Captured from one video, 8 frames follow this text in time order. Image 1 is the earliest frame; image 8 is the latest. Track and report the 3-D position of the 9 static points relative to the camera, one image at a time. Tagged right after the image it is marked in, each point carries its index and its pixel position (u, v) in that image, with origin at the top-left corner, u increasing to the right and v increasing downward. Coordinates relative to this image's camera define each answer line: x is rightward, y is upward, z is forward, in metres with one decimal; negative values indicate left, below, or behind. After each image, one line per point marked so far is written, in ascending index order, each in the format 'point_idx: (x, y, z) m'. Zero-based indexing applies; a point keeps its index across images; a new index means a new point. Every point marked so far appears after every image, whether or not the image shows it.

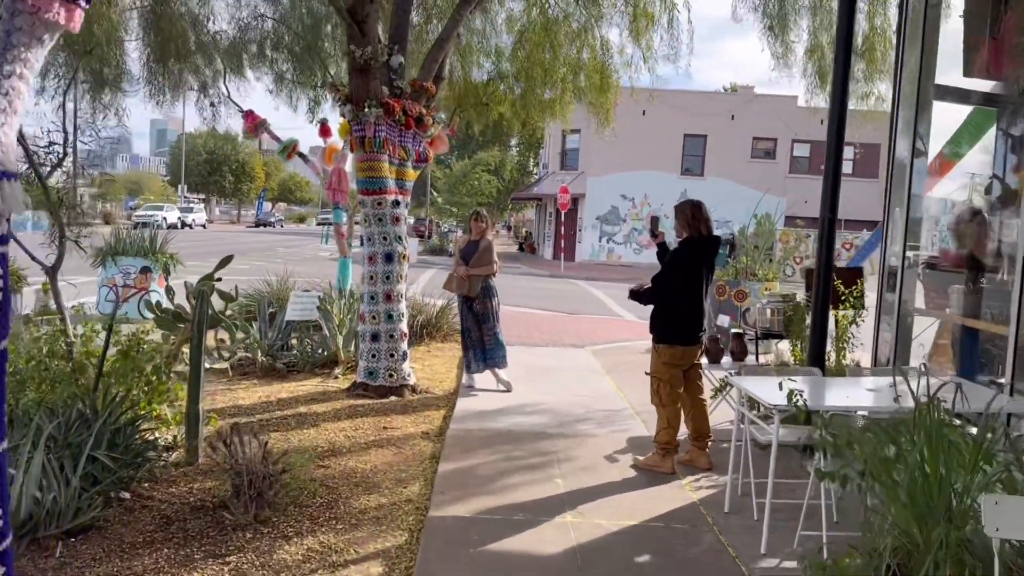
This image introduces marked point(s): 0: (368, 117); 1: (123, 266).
0: (-1.2, +1.4, +7.1) m
1: (-5.2, +0.3, +11.4) m
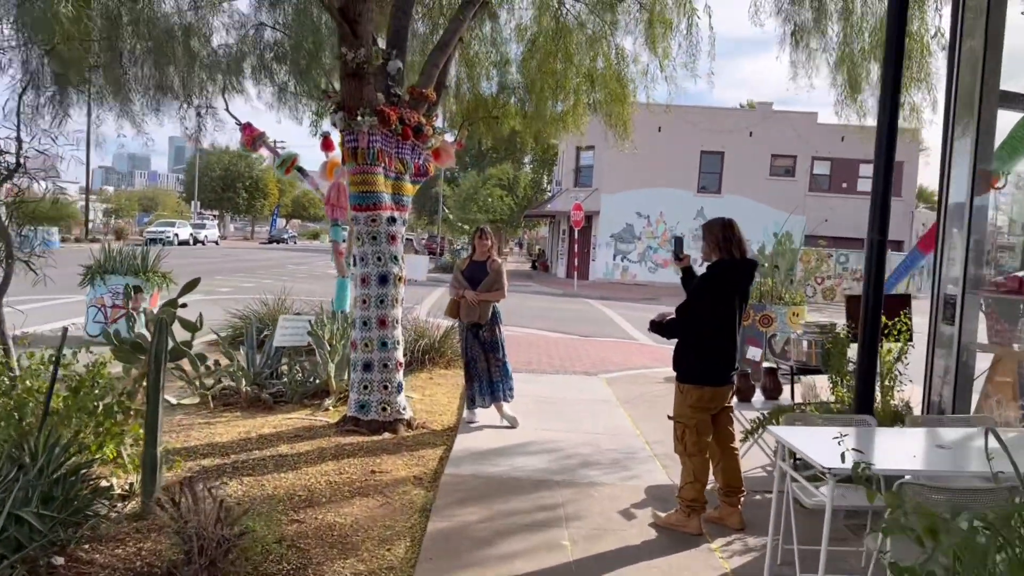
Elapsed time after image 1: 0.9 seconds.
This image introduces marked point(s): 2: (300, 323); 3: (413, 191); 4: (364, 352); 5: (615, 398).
0: (-1.1, +1.2, +6.4) m
1: (-5.0, 0.0, +10.9) m
2: (-1.9, -0.3, +7.8) m
3: (-0.8, +0.8, +7.0) m
4: (-1.1, -0.5, +6.7) m
5: (+1.0, -1.0, +8.2) m
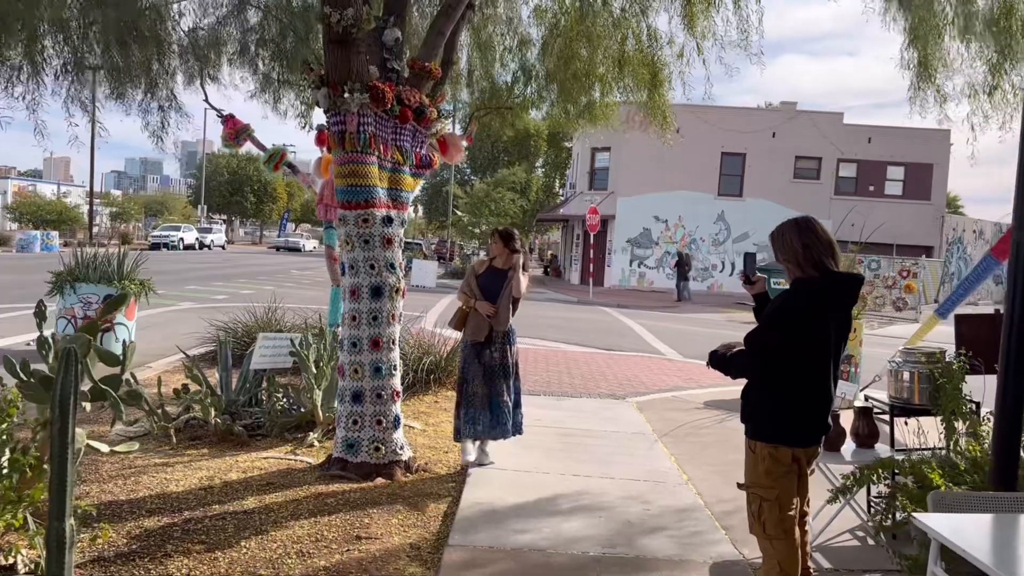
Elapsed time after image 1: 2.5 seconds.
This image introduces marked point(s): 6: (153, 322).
0: (-1.0, +1.1, +5.3) m
1: (-4.9, -0.1, +9.8) m
2: (-1.8, -0.4, +6.6) m
3: (-0.7, +0.7, +5.9) m
4: (-1.0, -0.6, +5.5) m
5: (+1.1, -1.1, +7.0) m
6: (-5.2, -0.5, +12.2) m
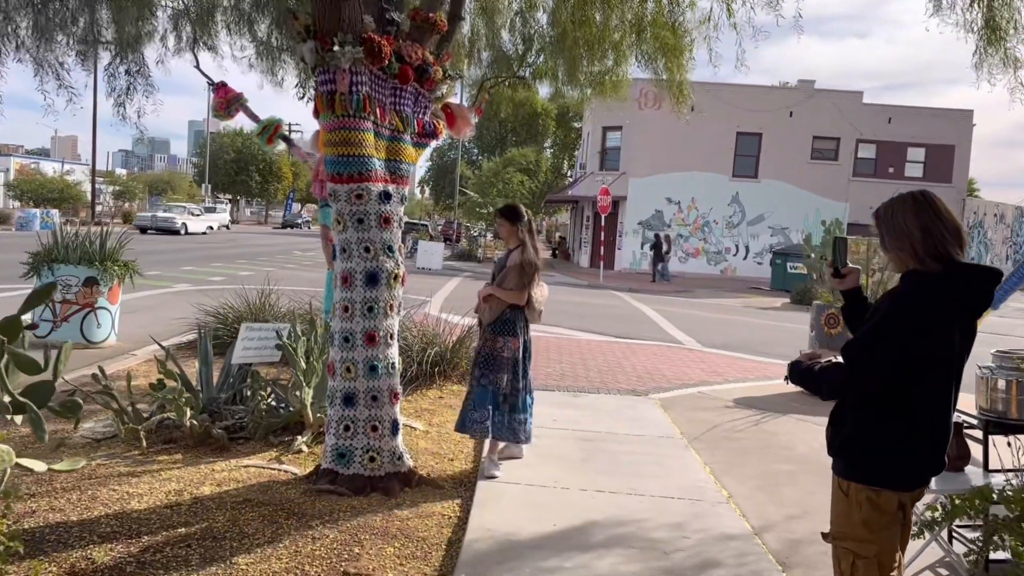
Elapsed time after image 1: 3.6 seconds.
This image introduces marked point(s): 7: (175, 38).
0: (-0.9, +1.2, +4.5) m
1: (-4.7, +0.1, +9.1) m
2: (-1.7, -0.3, +5.9) m
3: (-0.6, +0.8, +5.1) m
4: (-0.9, -0.5, +4.8) m
5: (+1.2, -1.0, +6.3) m
6: (-5.0, -0.3, +11.5) m
7: (-2.8, +2.1, +7.2) m
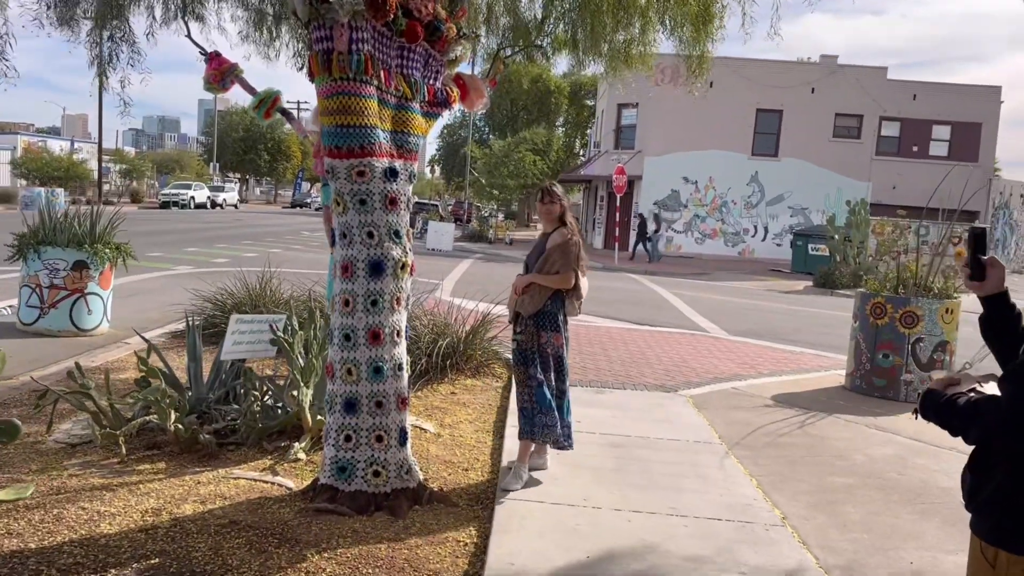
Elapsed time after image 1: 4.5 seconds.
0: (-0.8, +1.2, +3.9) m
1: (-4.6, +0.3, +8.5) m
2: (-1.5, -0.2, +5.3) m
3: (-0.5, +0.8, +4.5) m
4: (-0.8, -0.5, +4.2) m
5: (+1.4, -1.0, +5.7) m
6: (-4.8, -0.1, +10.9) m
7: (-2.7, +2.2, +6.6) m
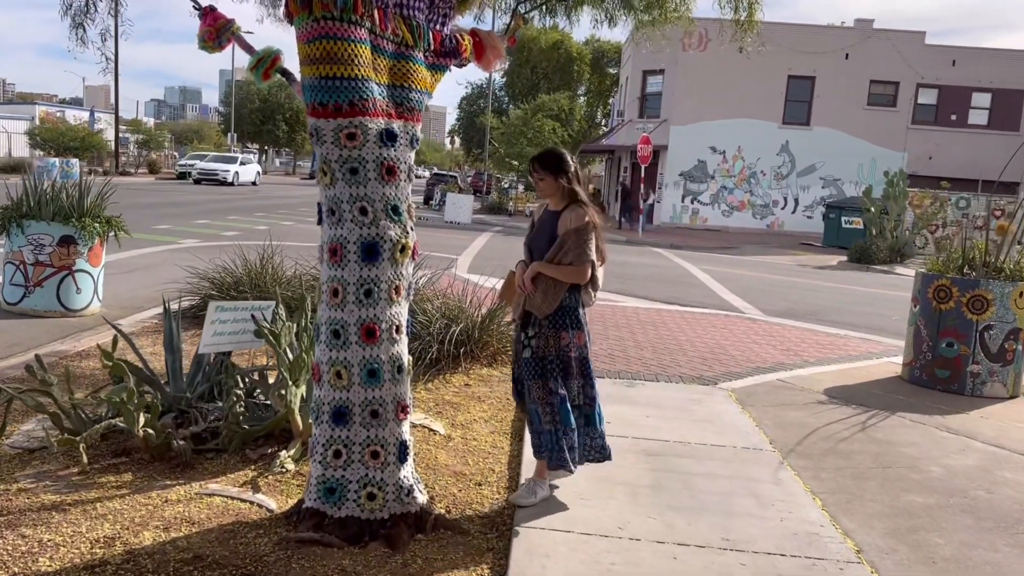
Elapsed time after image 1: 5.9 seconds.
0: (-0.7, +1.3, +3.2) m
1: (-4.4, +0.5, +7.9) m
2: (-1.4, -0.2, +4.6) m
3: (-0.4, +0.9, +3.8) m
4: (-0.7, -0.4, +3.5) m
5: (+1.5, -0.9, +4.9) m
6: (-4.6, +0.2, +10.3) m
7: (-2.5, +2.3, +5.8) m
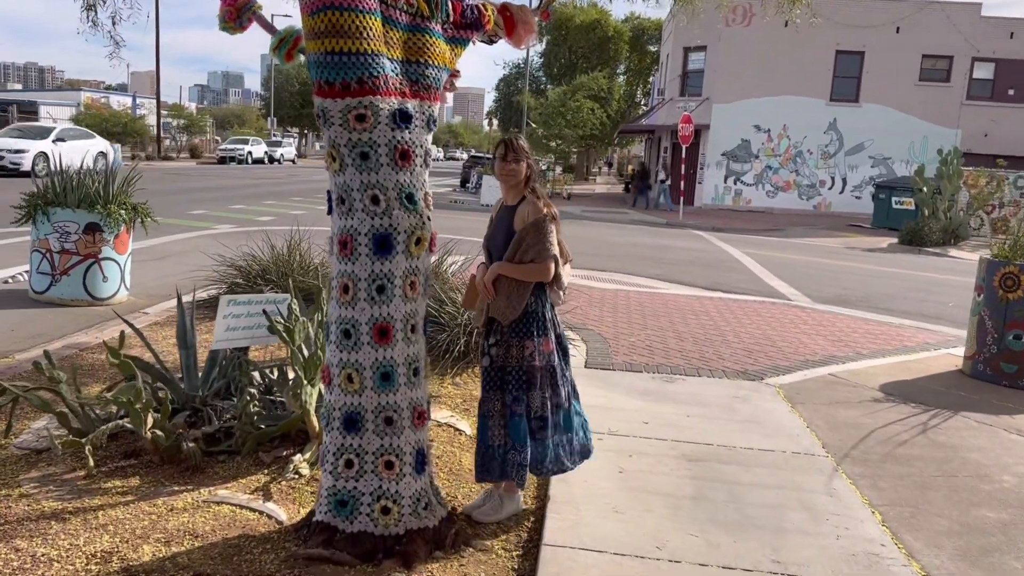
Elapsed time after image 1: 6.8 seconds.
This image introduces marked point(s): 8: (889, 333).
0: (-0.6, +1.3, +2.8) m
1: (-4.1, +0.6, +7.7) m
2: (-1.3, -0.1, +4.4) m
3: (-0.2, +0.9, +3.4) m
4: (-0.6, -0.4, +3.2) m
5: (+1.6, -0.8, +4.6) m
6: (-4.2, +0.4, +10.2) m
7: (-2.3, +2.4, +5.6) m
8: (+3.5, -0.4, +7.9) m
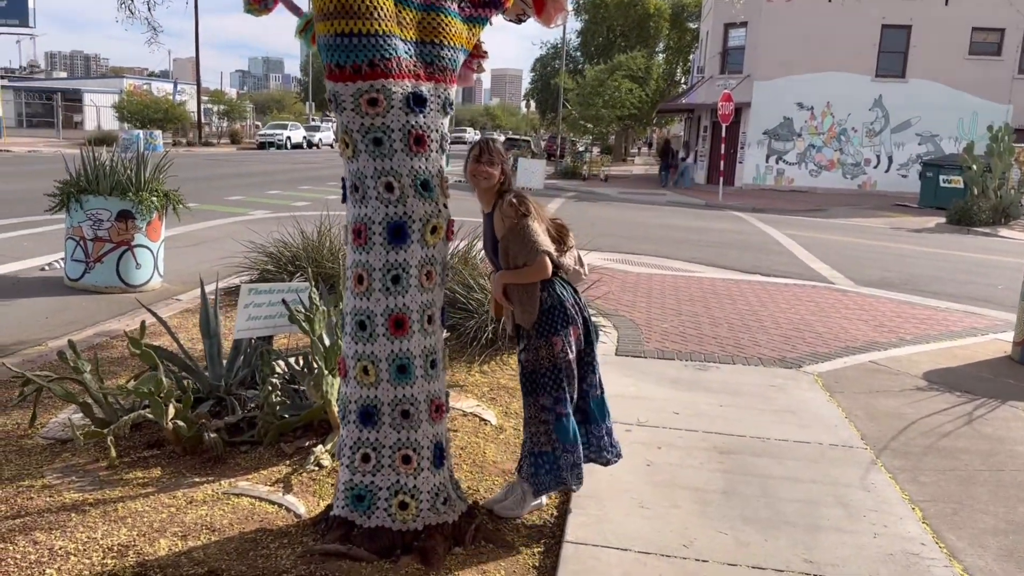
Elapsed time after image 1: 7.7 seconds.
0: (-0.6, +1.3, +2.7) m
1: (-3.8, +0.7, +7.8) m
2: (-1.2, -0.1, +4.3) m
3: (-0.2, +0.9, +3.3) m
4: (-0.6, -0.4, +3.2) m
5: (+1.8, -0.8, +4.4) m
6: (-3.8, +0.6, +10.2) m
7: (-2.1, +2.5, +5.5) m
8: (+3.7, -0.3, +7.6) m
